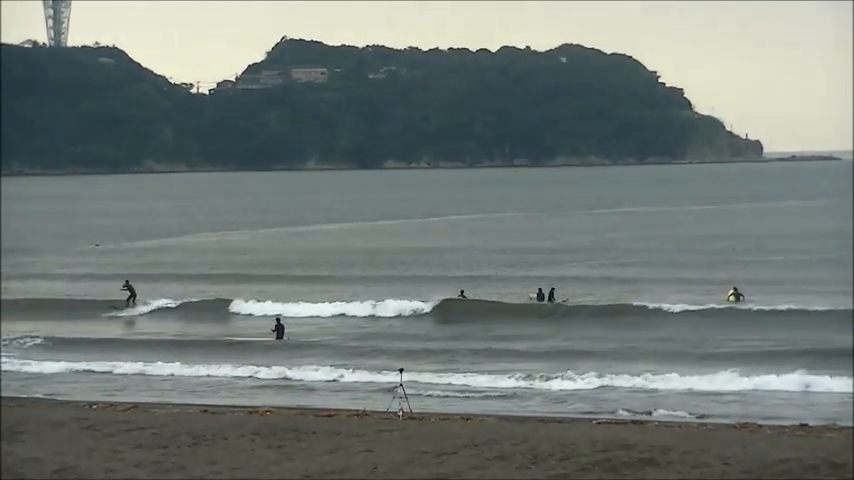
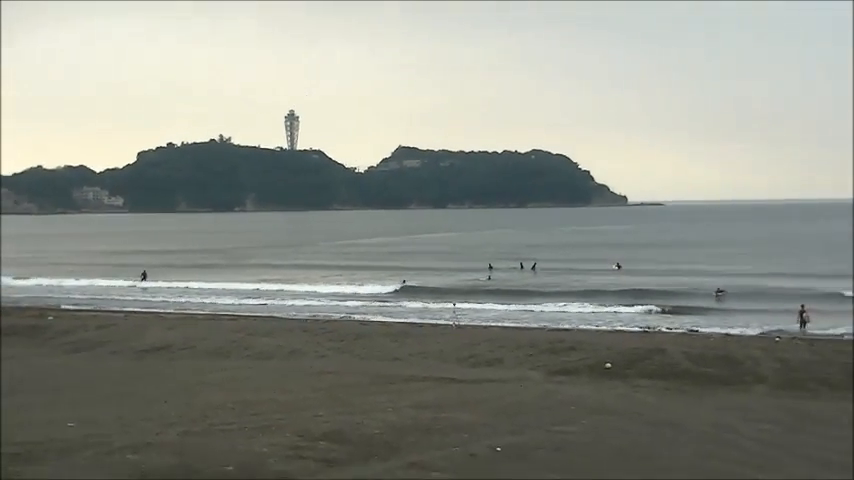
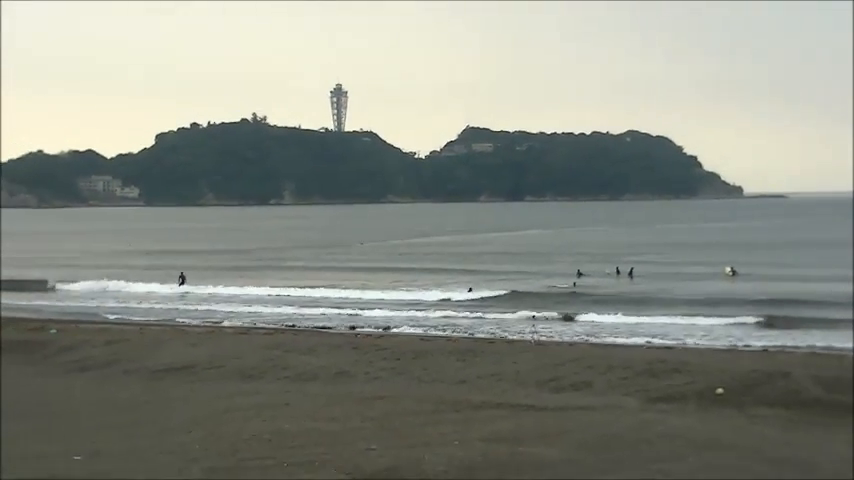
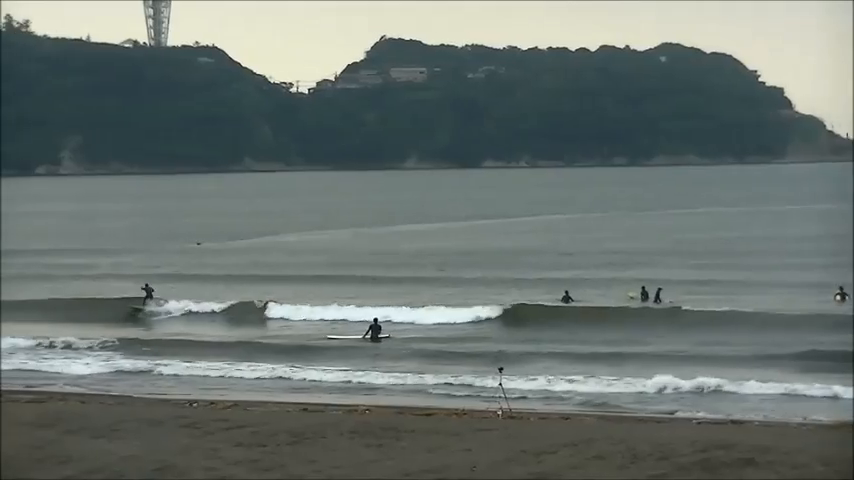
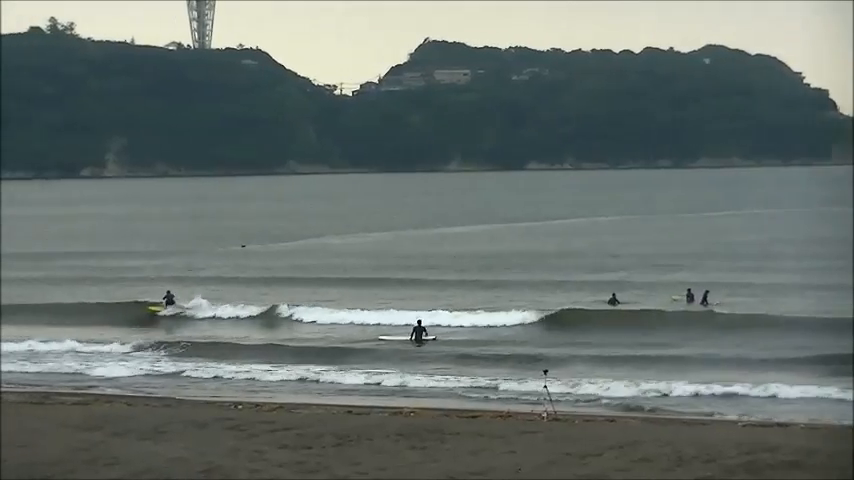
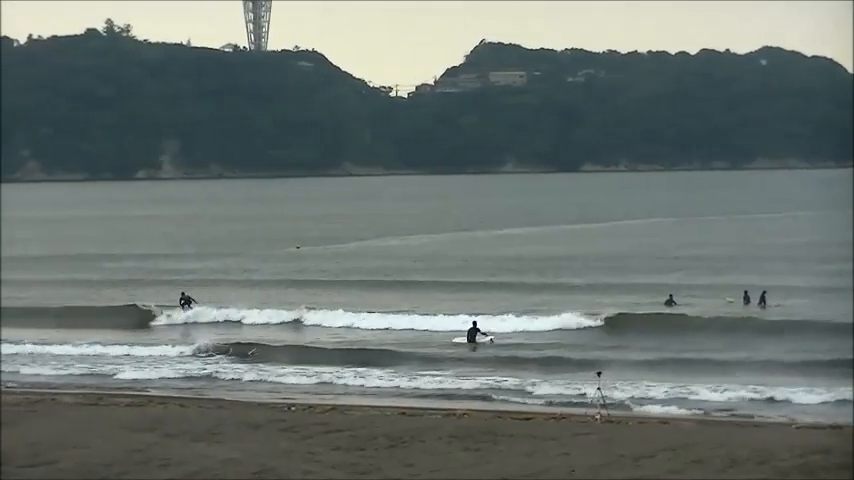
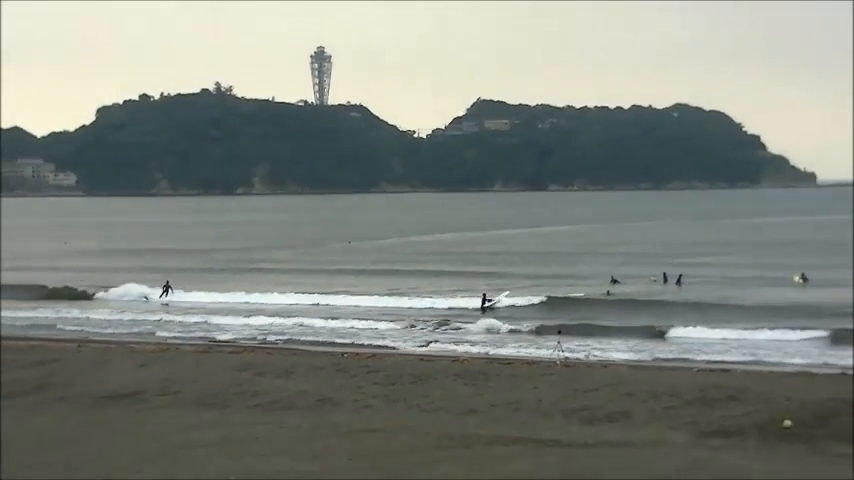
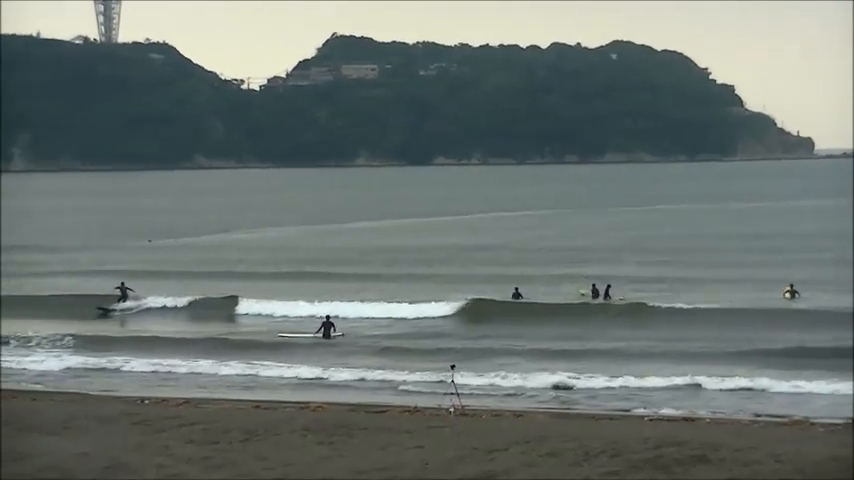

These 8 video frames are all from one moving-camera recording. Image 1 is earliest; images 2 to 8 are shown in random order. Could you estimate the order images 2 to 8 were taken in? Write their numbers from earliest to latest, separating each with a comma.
8, 4, 5, 6, 7, 3, 2
